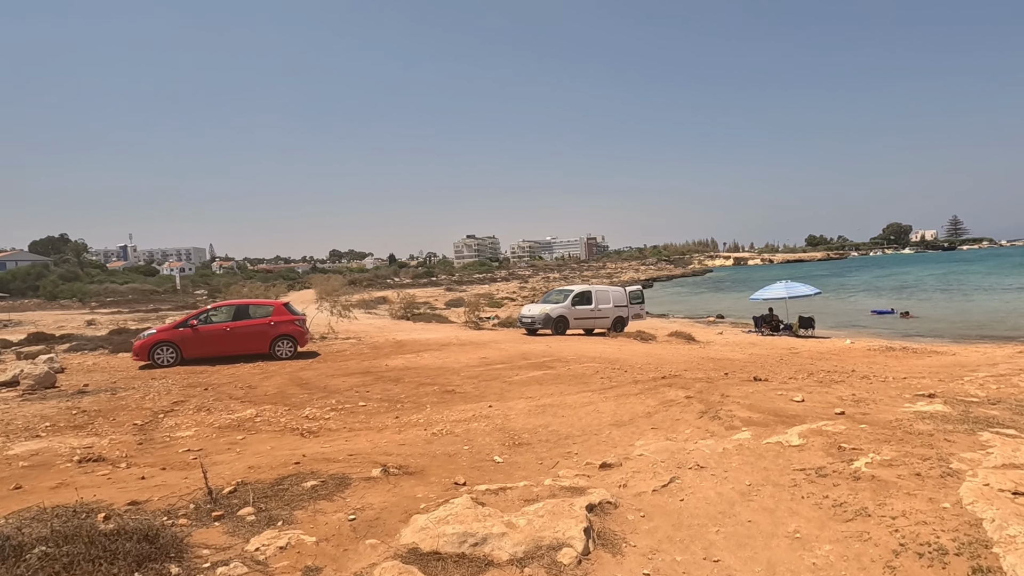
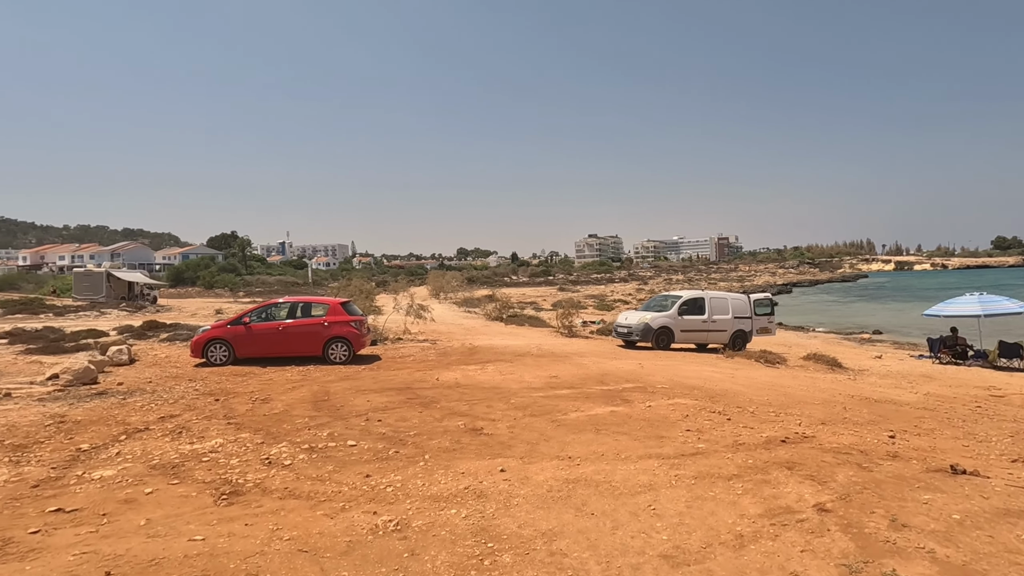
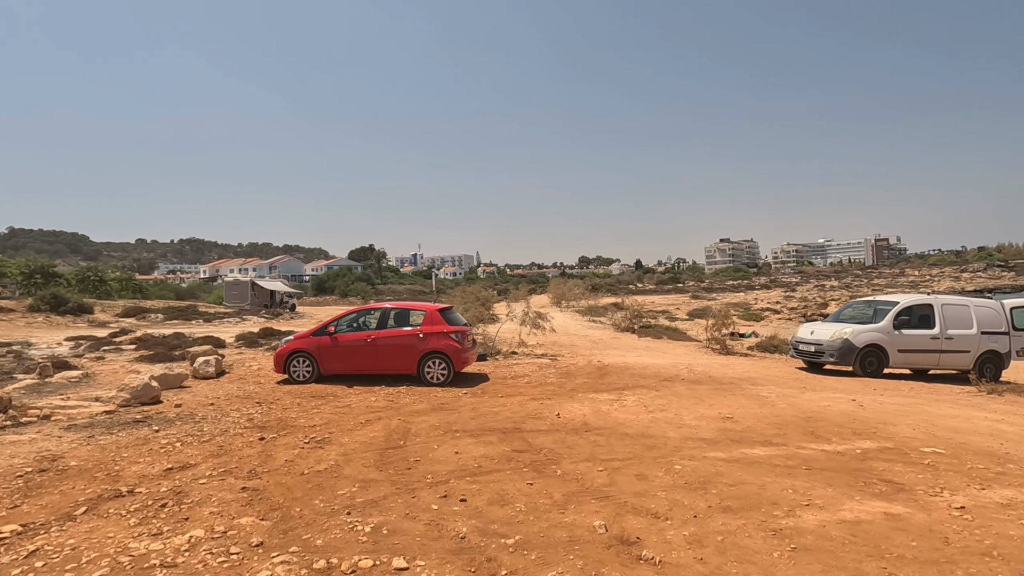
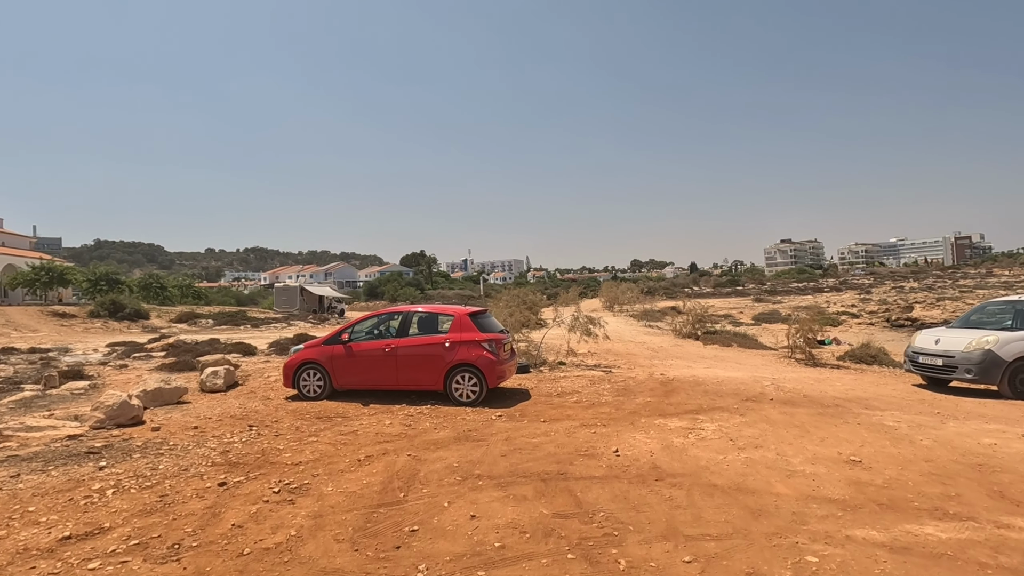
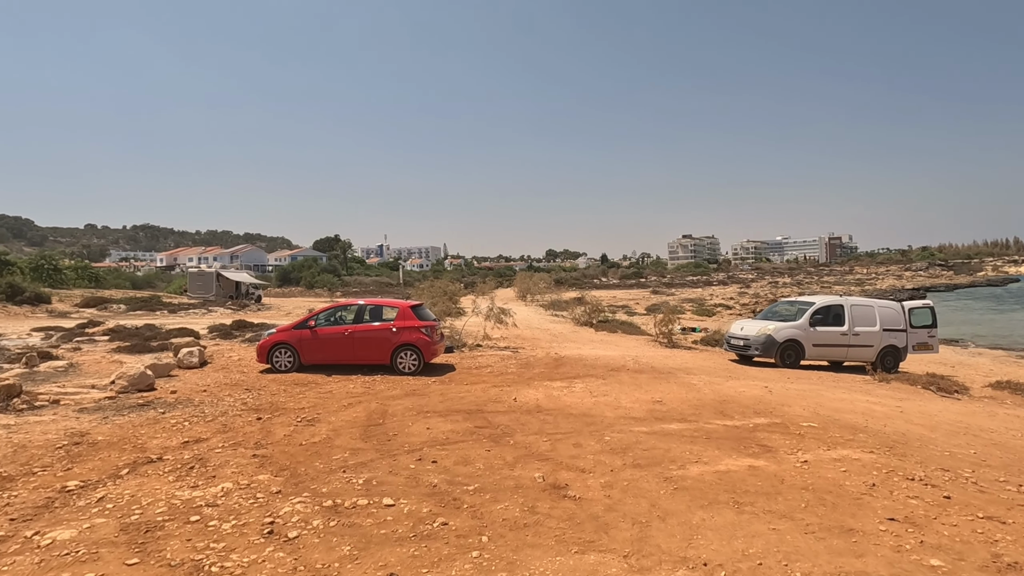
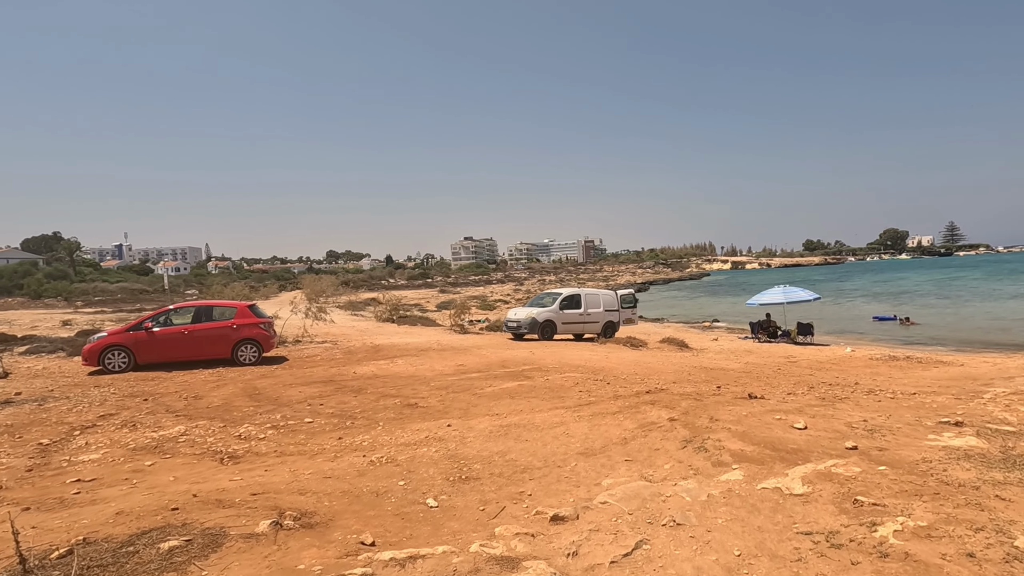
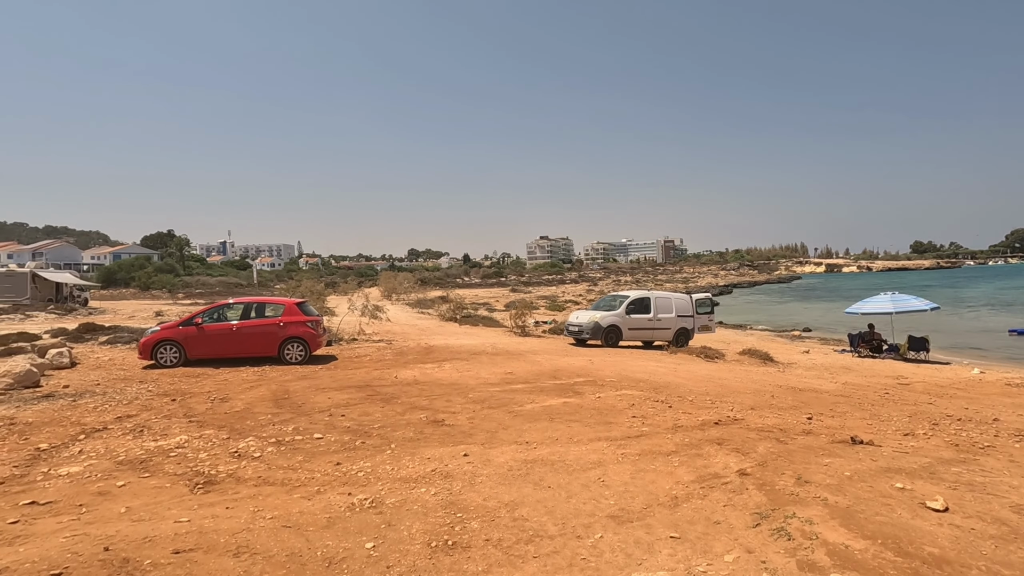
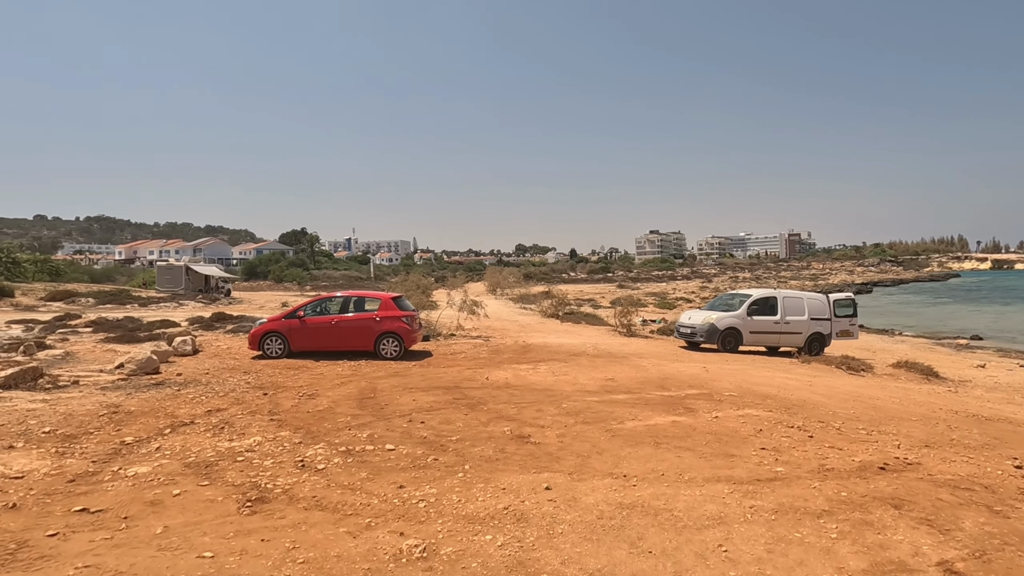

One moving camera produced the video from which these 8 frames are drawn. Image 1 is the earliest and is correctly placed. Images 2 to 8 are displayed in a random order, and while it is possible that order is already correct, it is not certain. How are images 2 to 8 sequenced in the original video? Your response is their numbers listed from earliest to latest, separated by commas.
6, 7, 2, 8, 5, 3, 4
